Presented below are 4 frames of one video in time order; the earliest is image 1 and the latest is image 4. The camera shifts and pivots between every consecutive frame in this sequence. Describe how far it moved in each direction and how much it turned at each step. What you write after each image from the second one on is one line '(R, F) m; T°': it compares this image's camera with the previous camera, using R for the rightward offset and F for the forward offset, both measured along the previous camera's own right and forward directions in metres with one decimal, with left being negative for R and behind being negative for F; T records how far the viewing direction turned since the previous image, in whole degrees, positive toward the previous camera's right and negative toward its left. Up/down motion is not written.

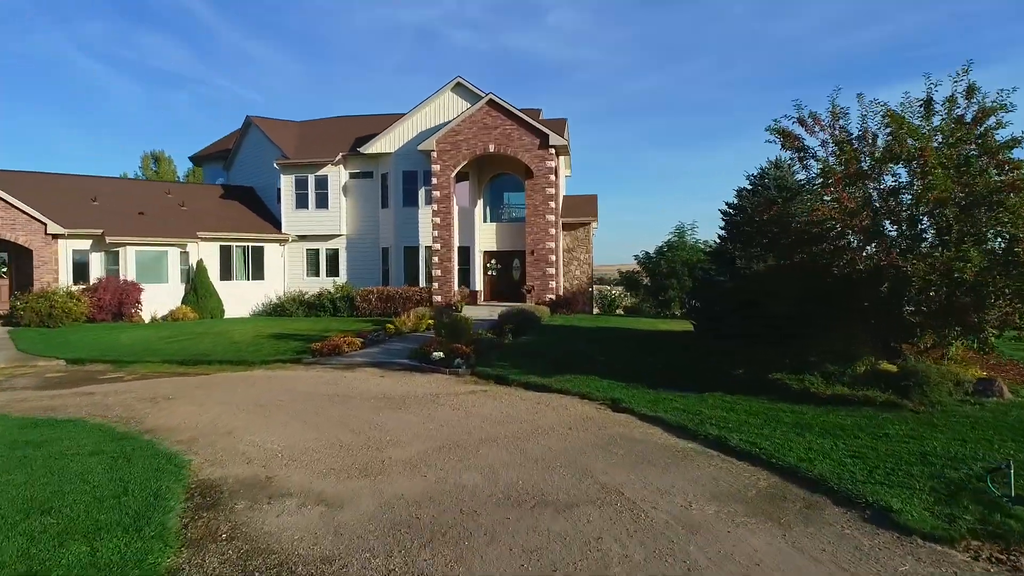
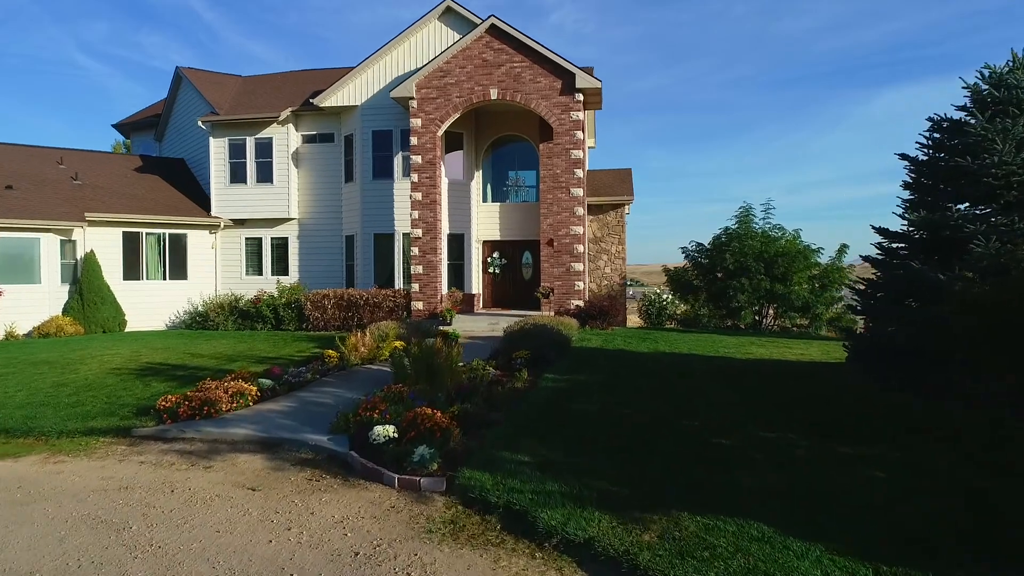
(-0.2, +7.1) m; 0°
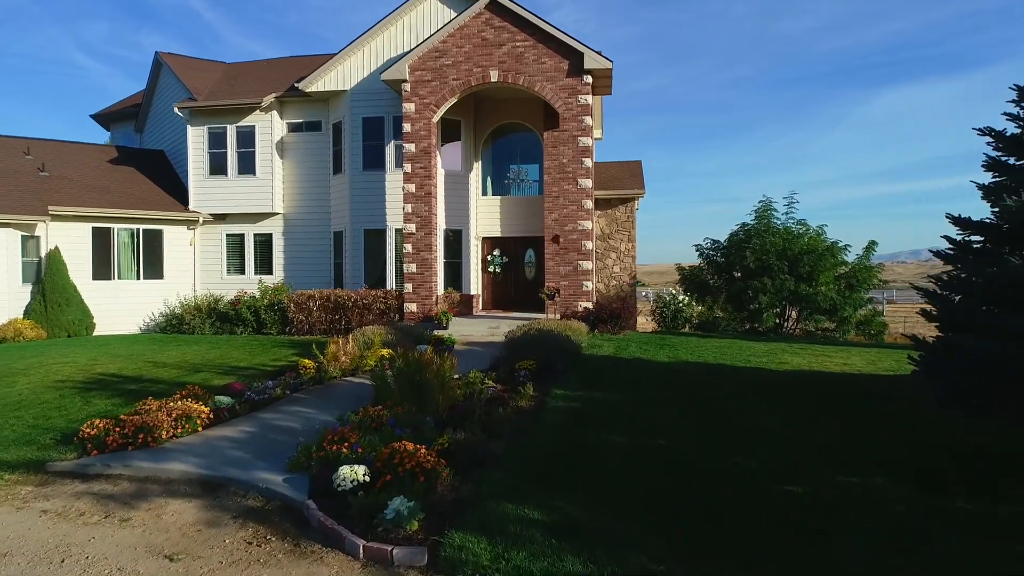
(0.0, +1.5) m; 0°
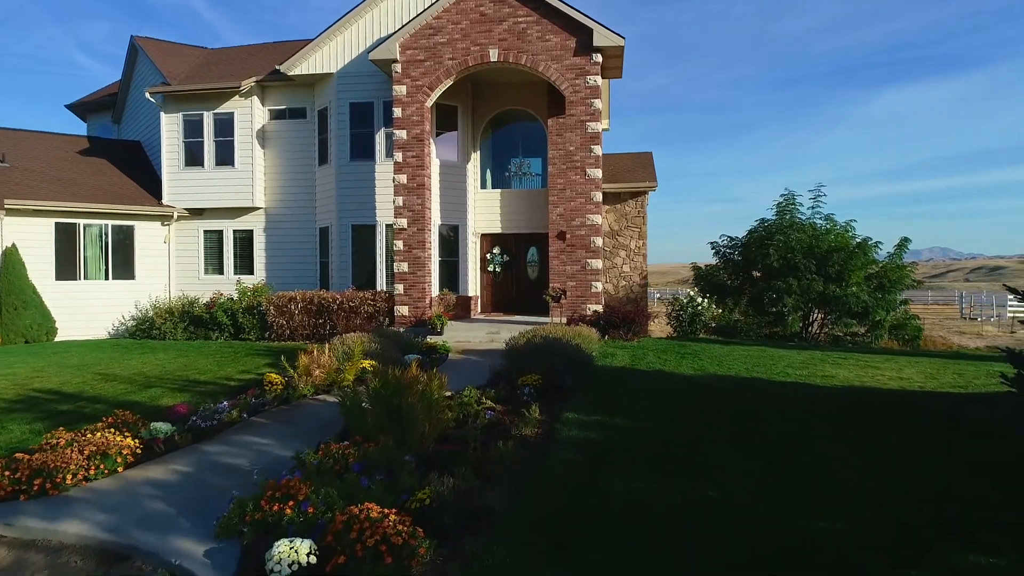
(0.0, +1.5) m; 0°
